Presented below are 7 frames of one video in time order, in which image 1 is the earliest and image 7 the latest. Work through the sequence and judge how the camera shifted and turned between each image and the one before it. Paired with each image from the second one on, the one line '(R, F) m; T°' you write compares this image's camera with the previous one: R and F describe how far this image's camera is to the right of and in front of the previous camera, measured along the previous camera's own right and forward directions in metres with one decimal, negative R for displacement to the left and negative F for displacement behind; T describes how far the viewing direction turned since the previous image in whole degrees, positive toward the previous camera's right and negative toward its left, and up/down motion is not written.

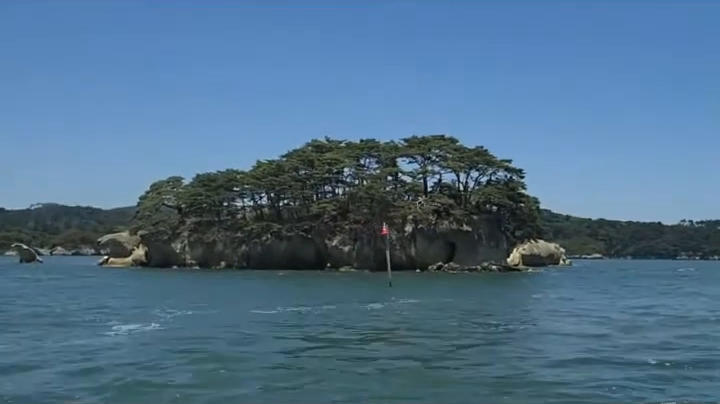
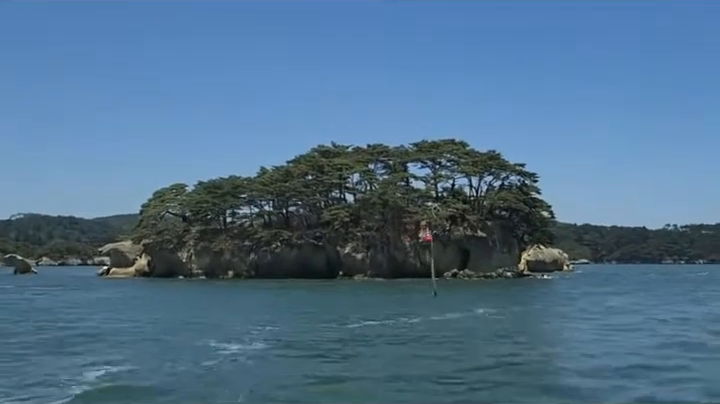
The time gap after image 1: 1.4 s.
(-2.3, +1.5) m; +1°
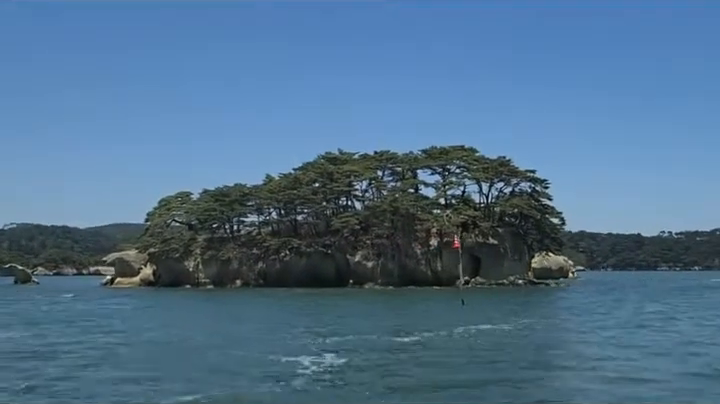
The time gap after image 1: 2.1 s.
(-1.3, +0.8) m; 0°
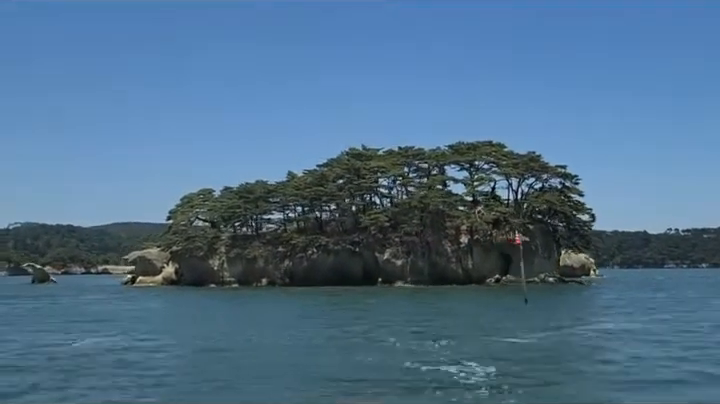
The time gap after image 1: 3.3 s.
(-1.9, +1.2) m; 0°
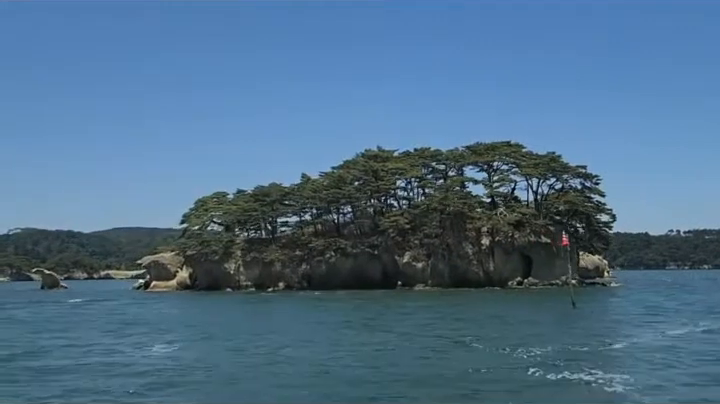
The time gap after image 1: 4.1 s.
(-1.5, +0.9) m; 0°
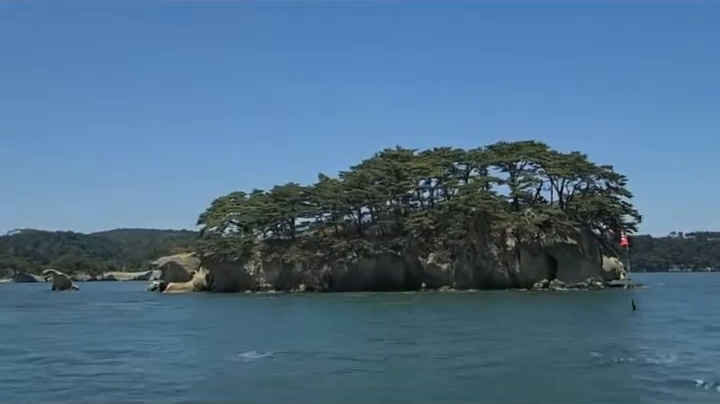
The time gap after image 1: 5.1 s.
(-1.7, +1.1) m; 0°
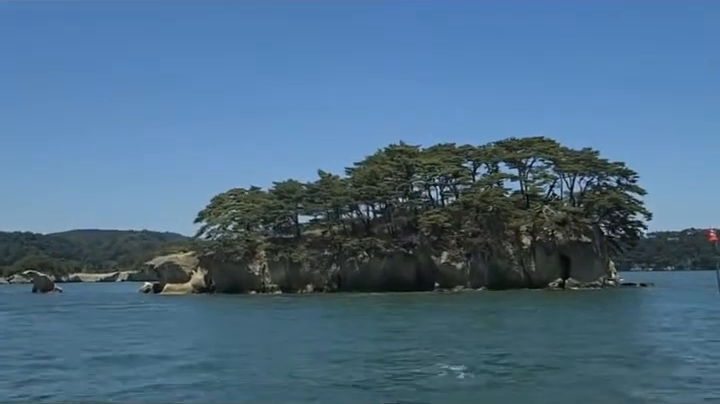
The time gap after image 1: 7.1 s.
(-3.4, +2.1) m; +3°
